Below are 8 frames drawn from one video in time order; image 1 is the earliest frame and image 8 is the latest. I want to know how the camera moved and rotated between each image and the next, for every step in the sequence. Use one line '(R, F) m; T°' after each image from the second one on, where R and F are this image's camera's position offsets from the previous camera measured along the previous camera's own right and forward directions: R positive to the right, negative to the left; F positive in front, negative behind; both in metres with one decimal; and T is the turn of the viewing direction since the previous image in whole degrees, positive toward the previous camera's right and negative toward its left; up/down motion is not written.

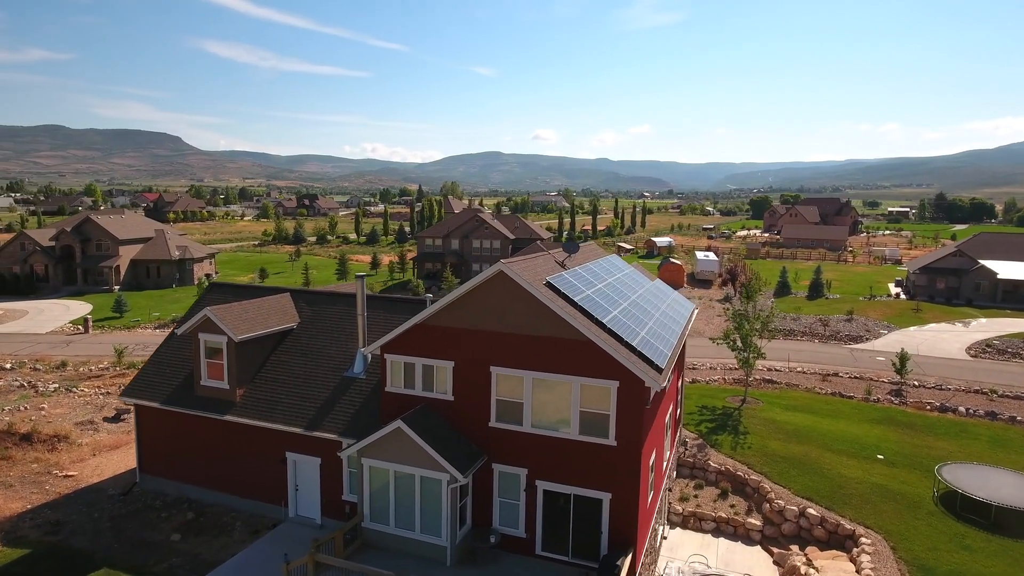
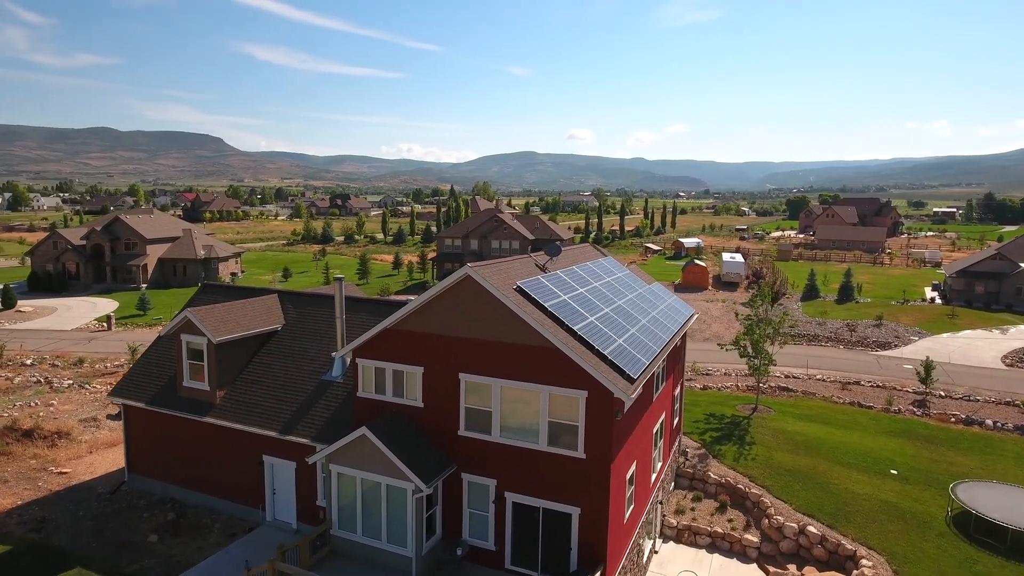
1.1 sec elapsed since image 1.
(+1.4, +0.5) m; -3°
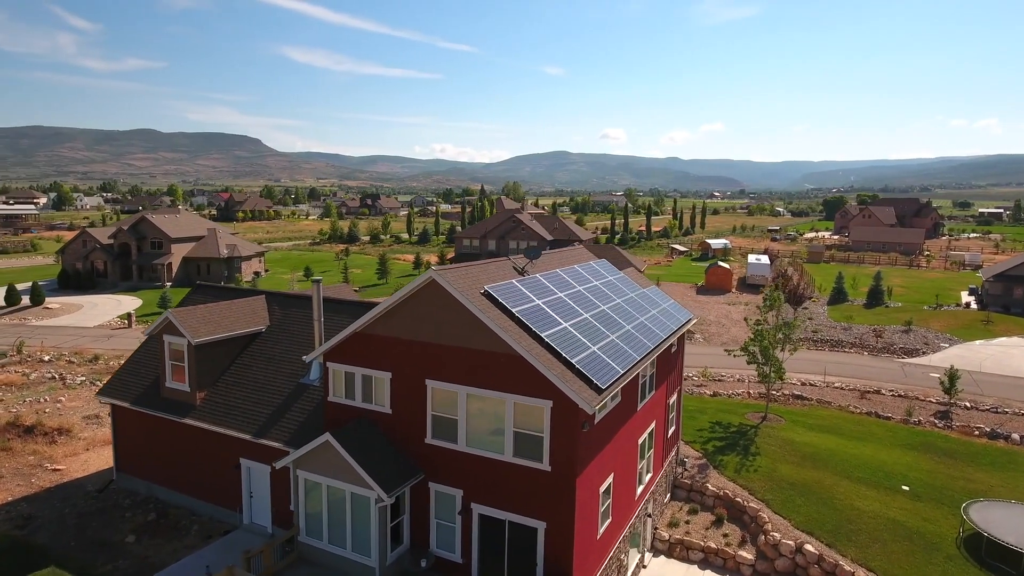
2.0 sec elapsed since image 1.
(+1.3, +0.5) m; -3°
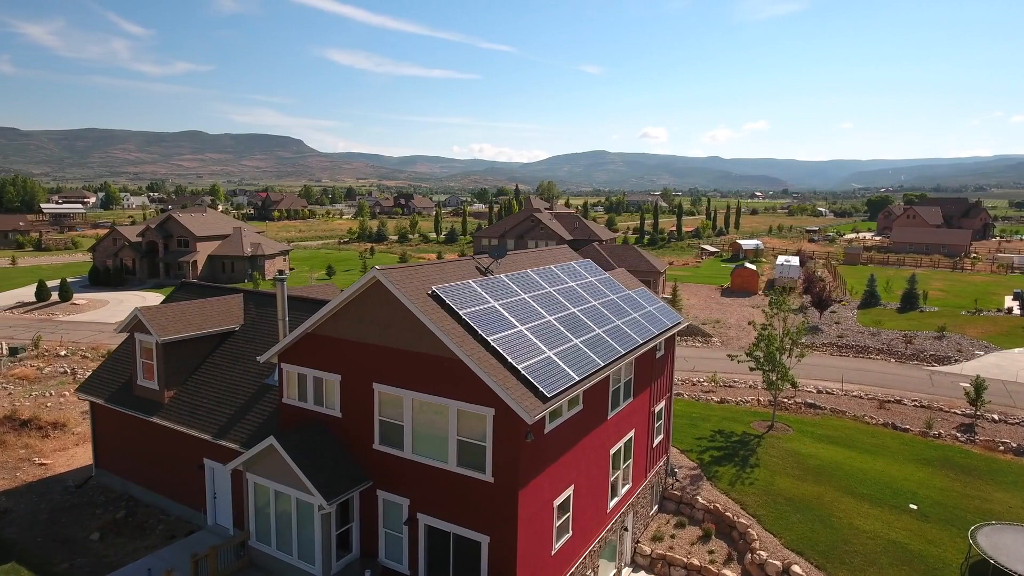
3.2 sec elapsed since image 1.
(+1.7, +0.7) m; -3°
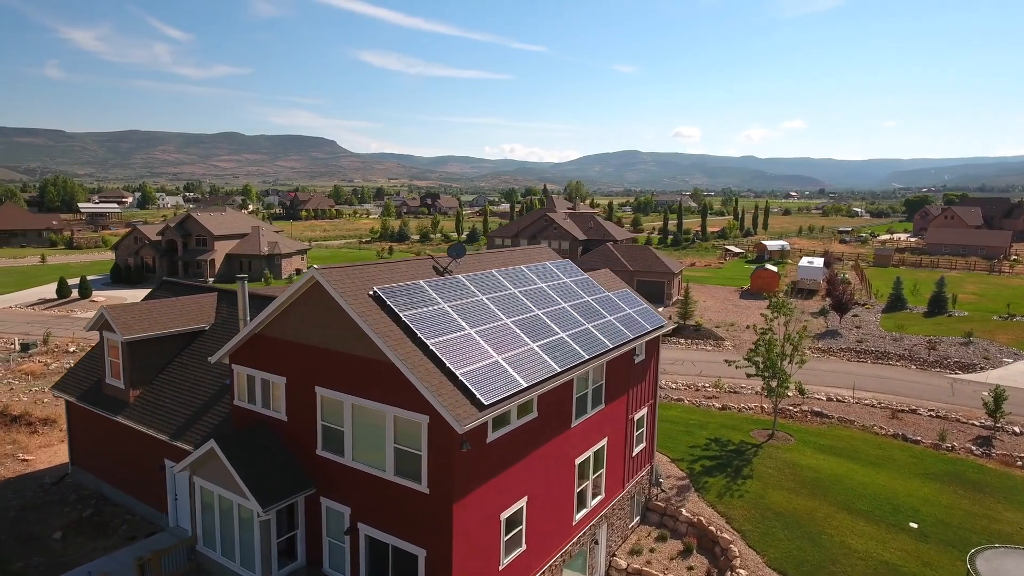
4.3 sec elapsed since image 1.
(+1.6, +0.6) m; -3°
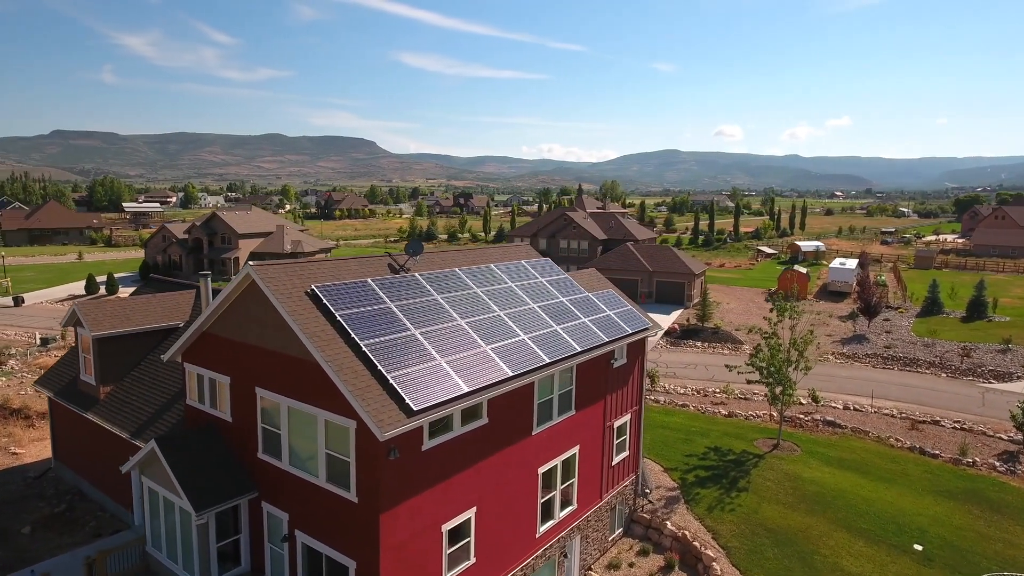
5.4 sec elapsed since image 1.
(+1.7, +0.7) m; -3°
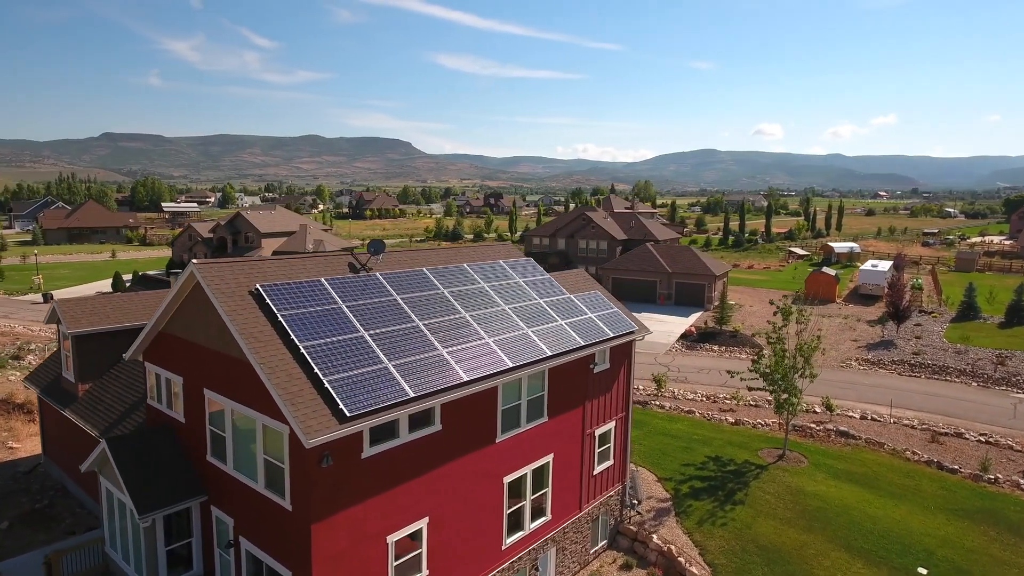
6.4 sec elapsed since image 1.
(+1.4, +0.6) m; -3°
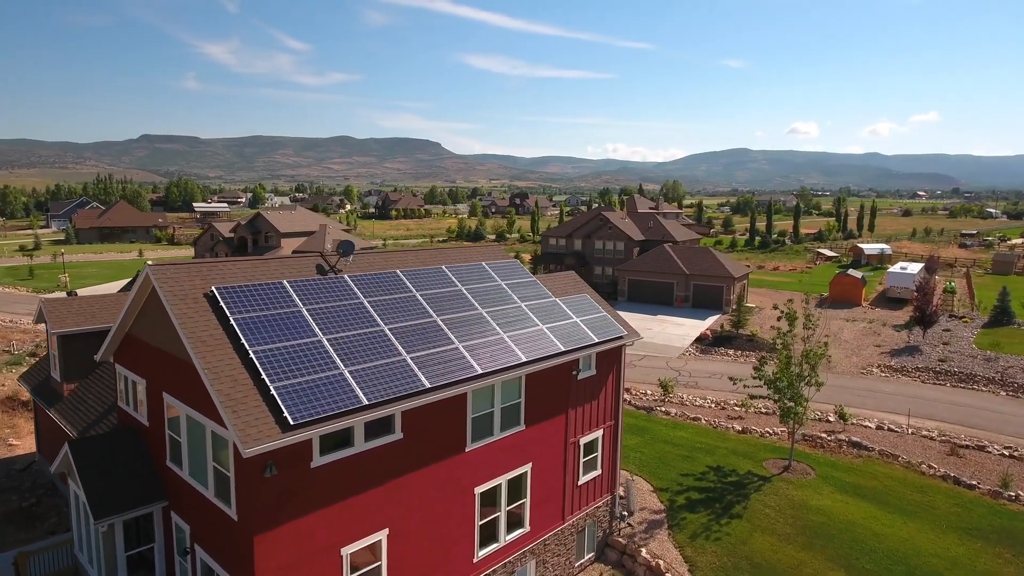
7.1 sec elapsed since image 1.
(+1.1, +0.5) m; -3°
